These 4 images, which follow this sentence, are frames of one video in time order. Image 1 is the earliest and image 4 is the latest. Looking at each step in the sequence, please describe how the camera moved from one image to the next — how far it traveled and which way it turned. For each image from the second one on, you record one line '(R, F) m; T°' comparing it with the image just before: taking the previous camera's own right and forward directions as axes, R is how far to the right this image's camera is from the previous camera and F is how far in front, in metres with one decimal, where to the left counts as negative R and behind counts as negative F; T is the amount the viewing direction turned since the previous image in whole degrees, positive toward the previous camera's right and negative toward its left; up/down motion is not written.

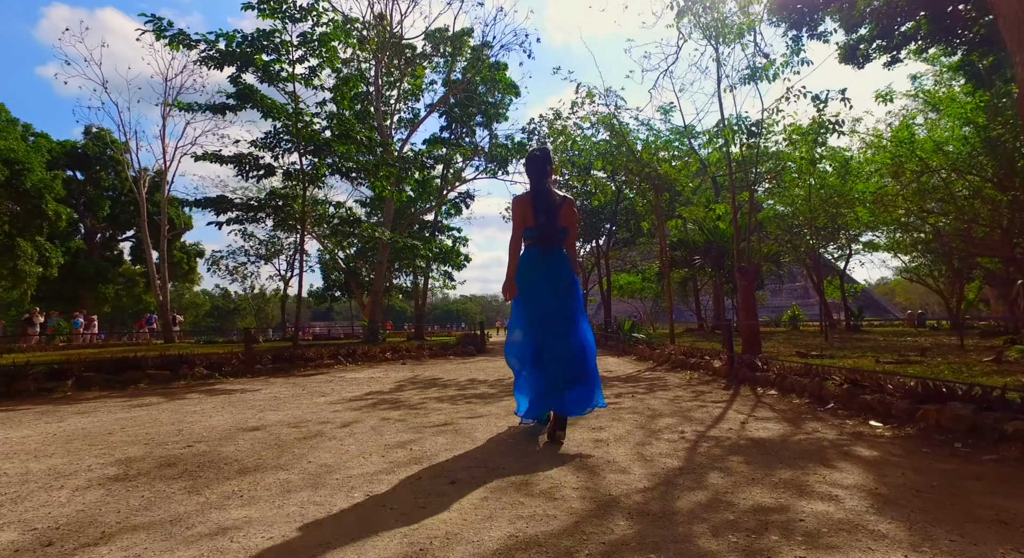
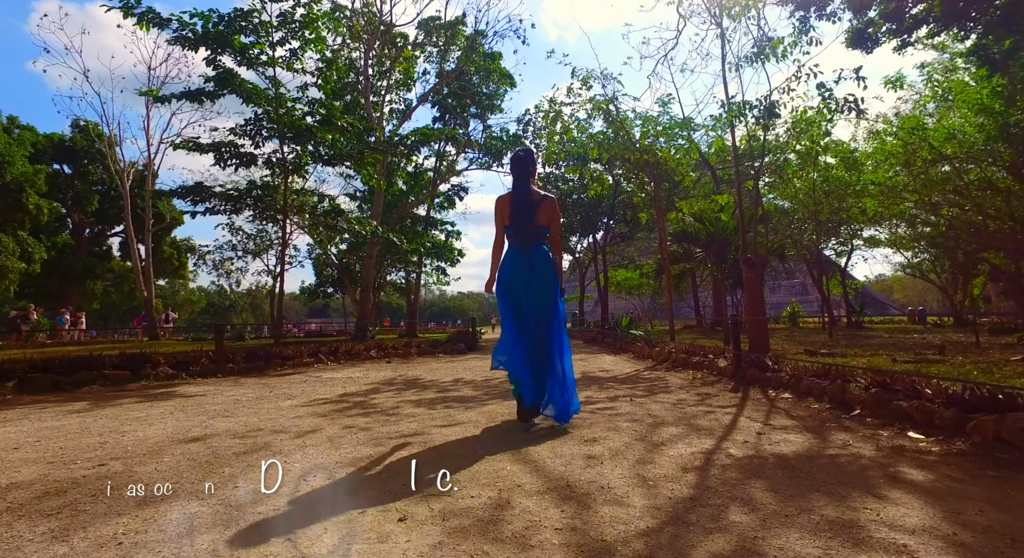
(+0.1, +0.5) m; 0°
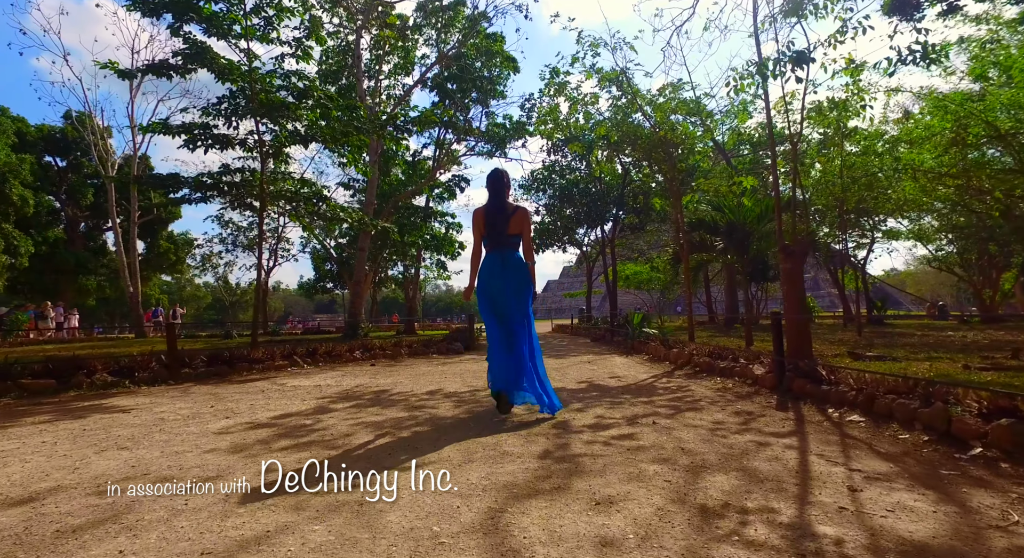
(+0.1, +1.0) m; -1°
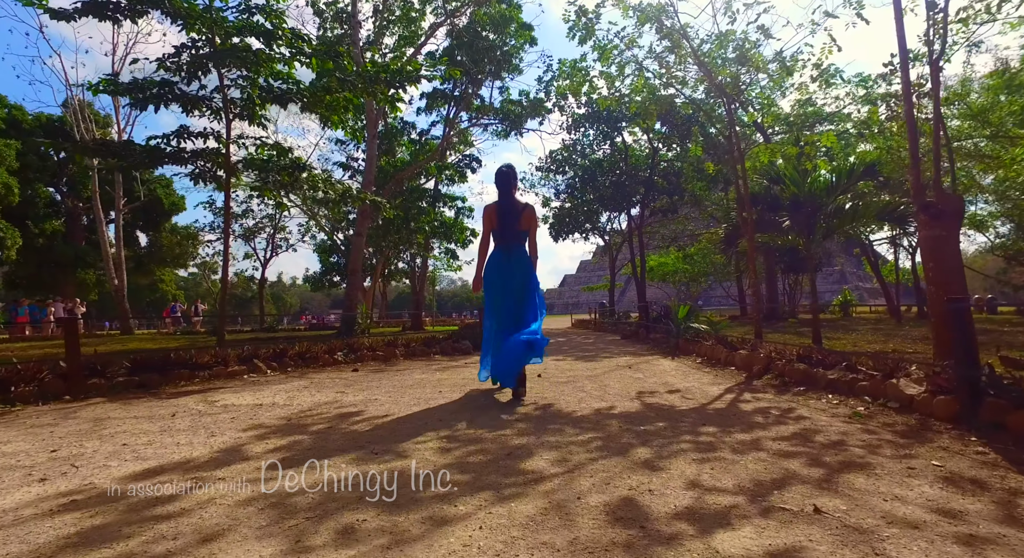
(0.0, +1.7) m; -2°
